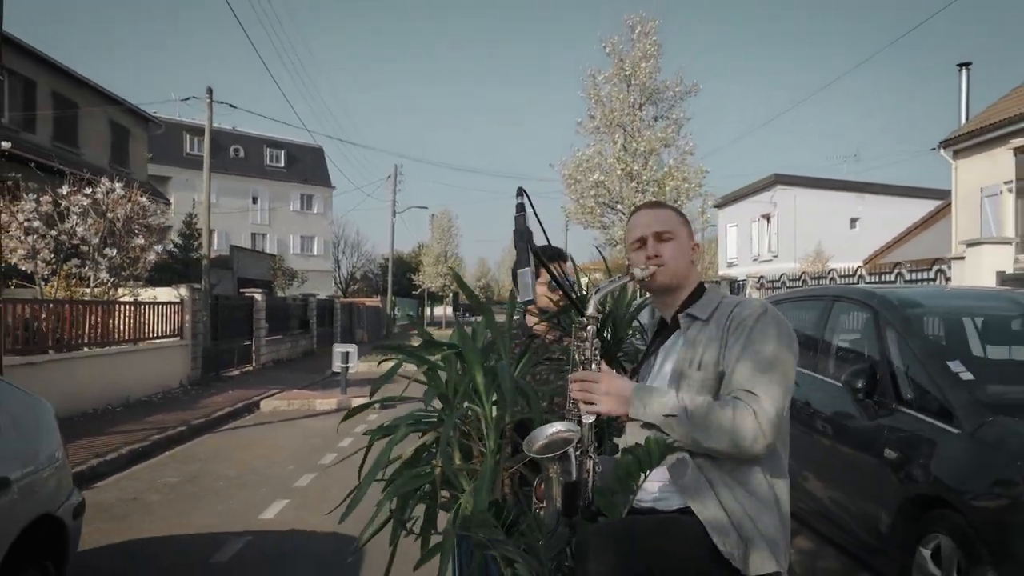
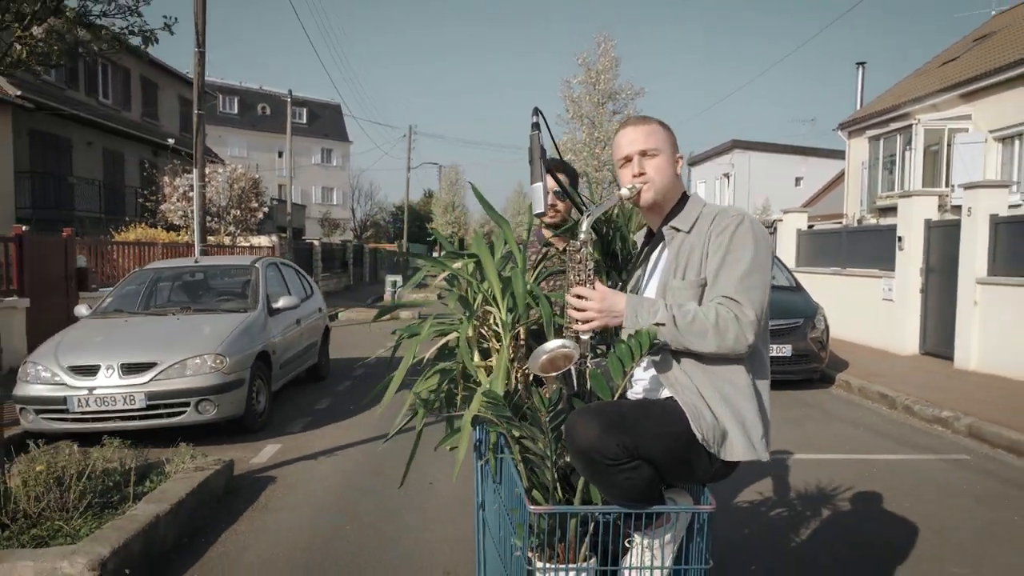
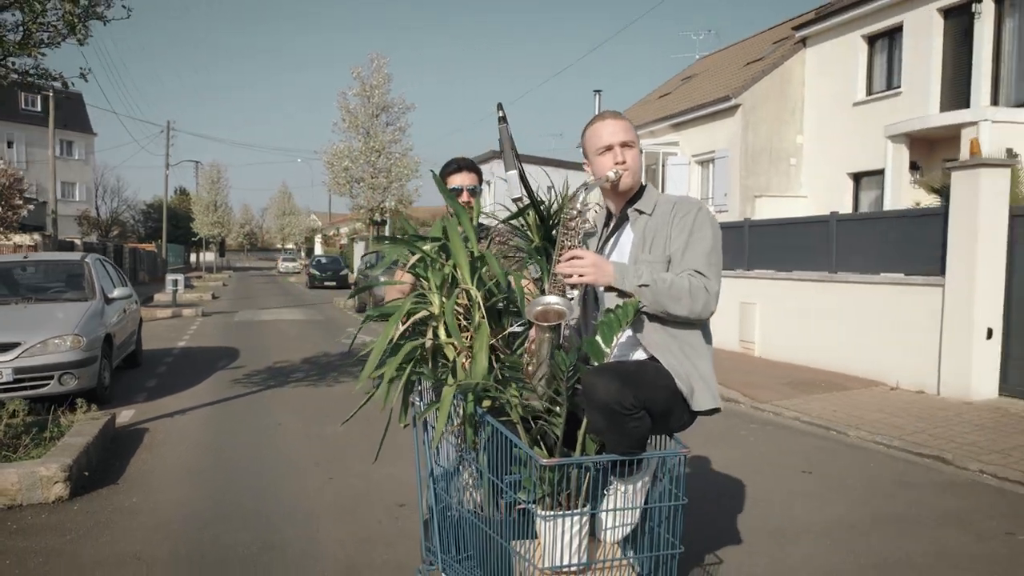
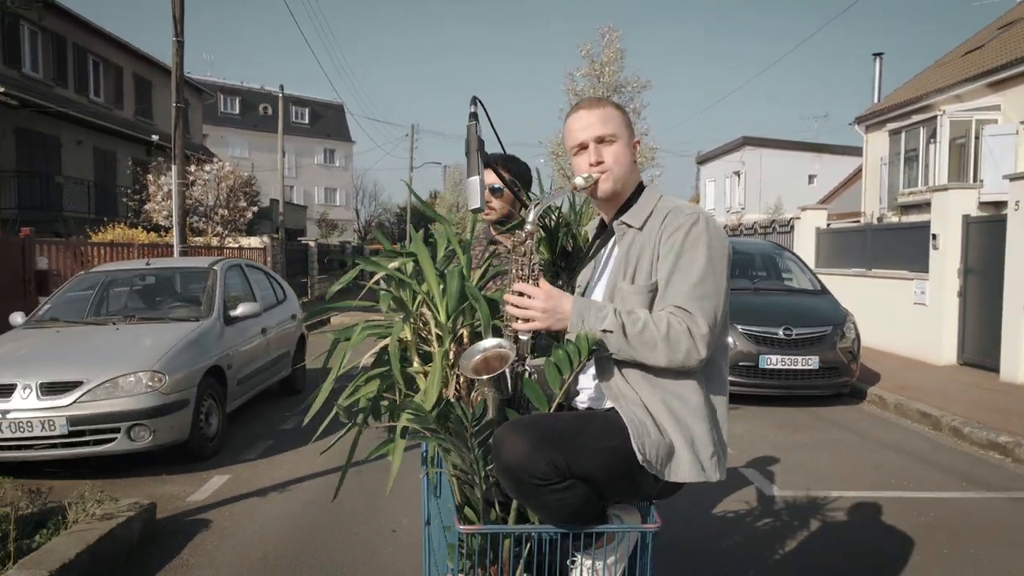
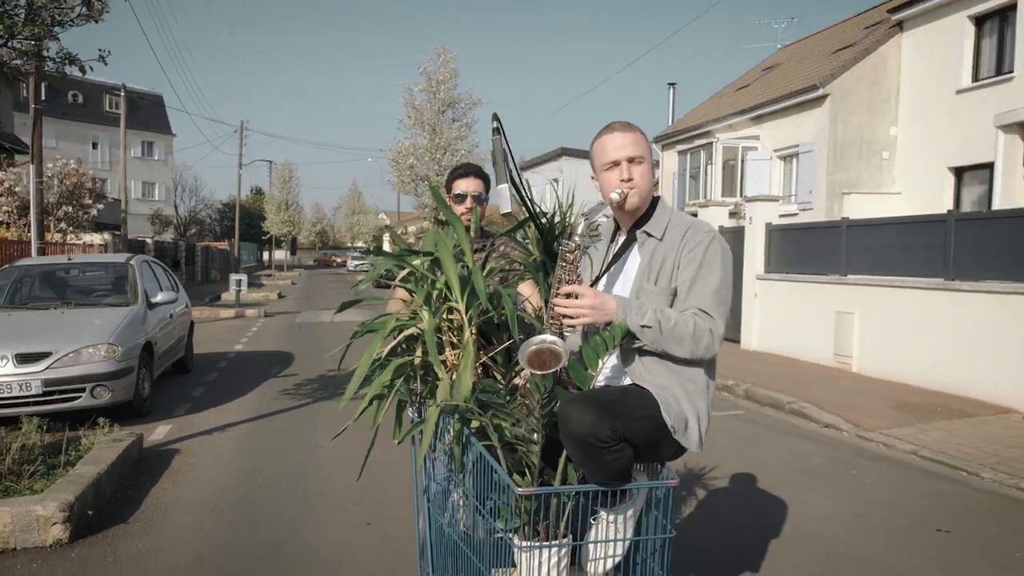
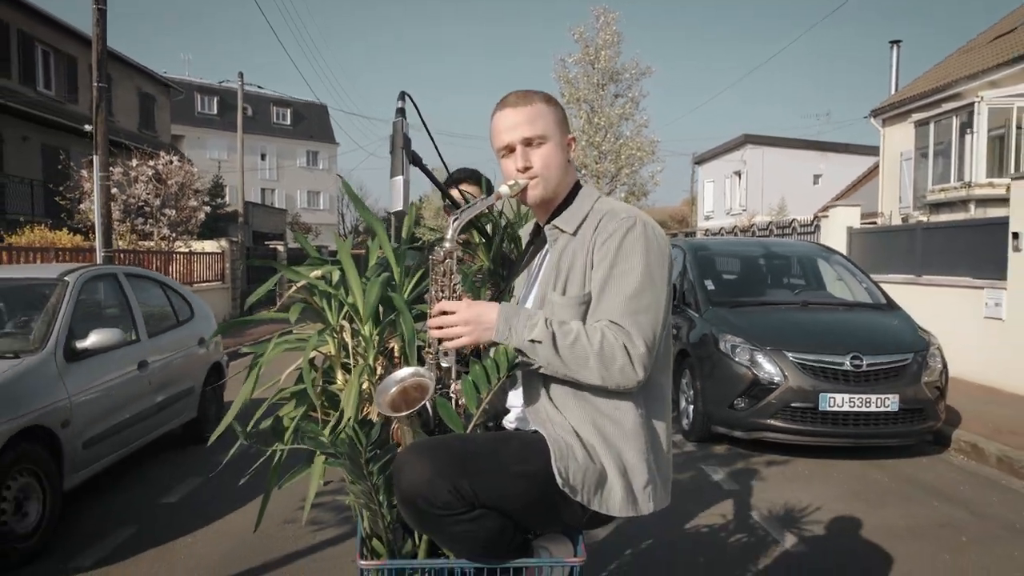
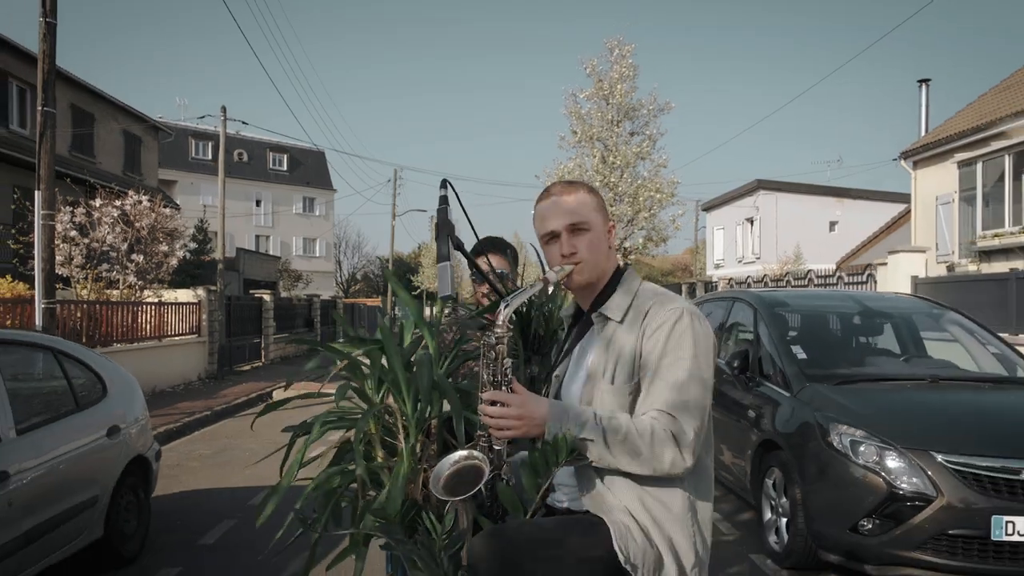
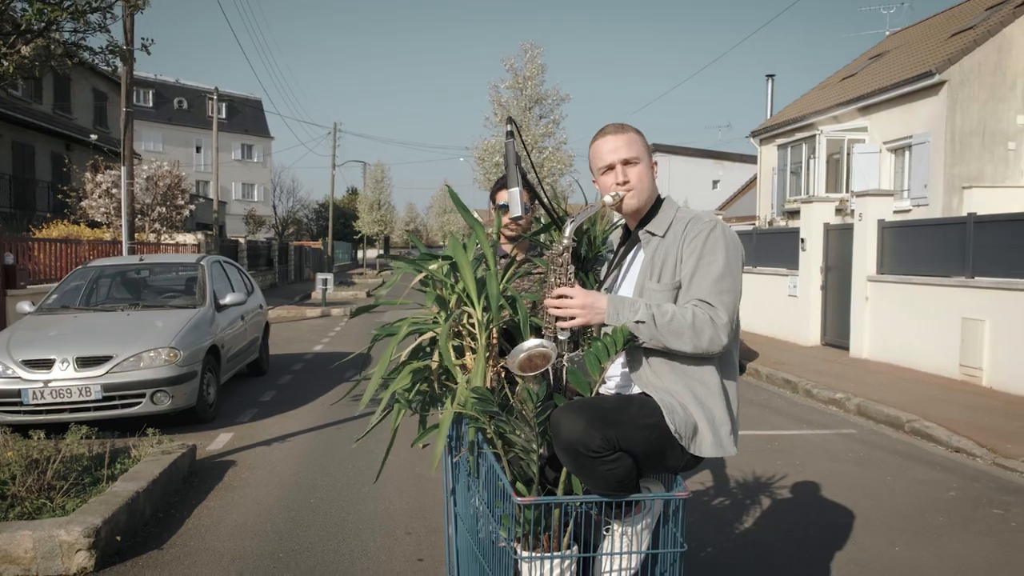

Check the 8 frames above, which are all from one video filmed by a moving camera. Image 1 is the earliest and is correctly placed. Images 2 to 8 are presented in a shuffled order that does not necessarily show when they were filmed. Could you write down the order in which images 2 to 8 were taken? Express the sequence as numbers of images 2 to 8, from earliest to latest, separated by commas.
7, 6, 4, 2, 8, 5, 3
